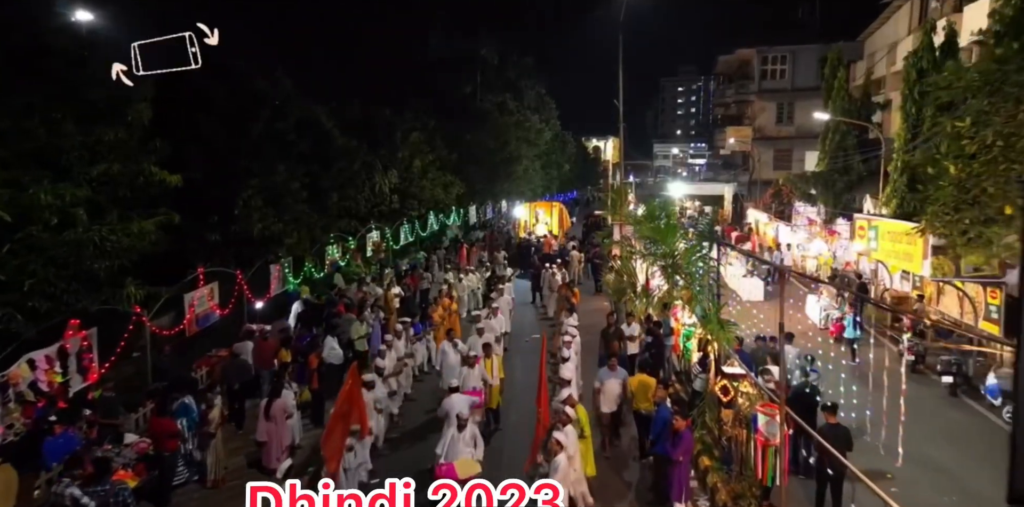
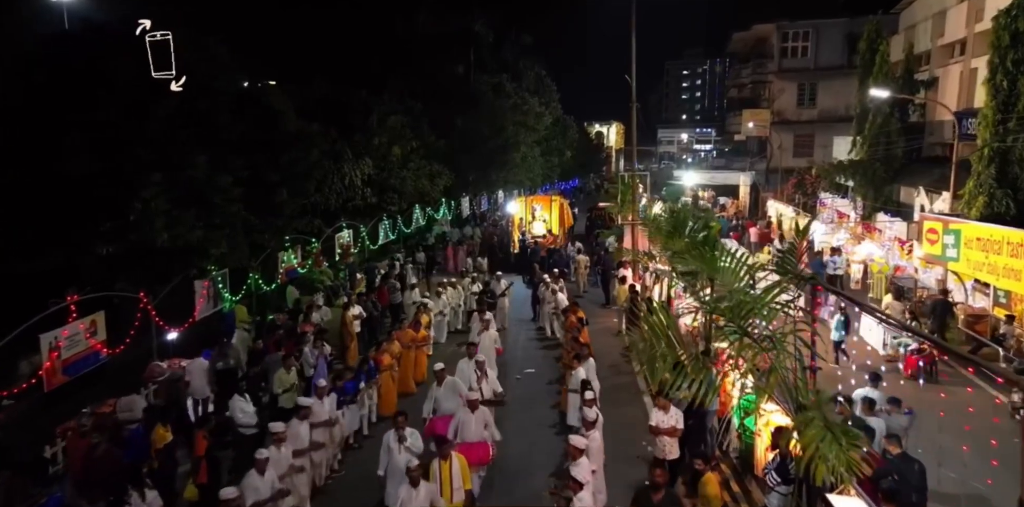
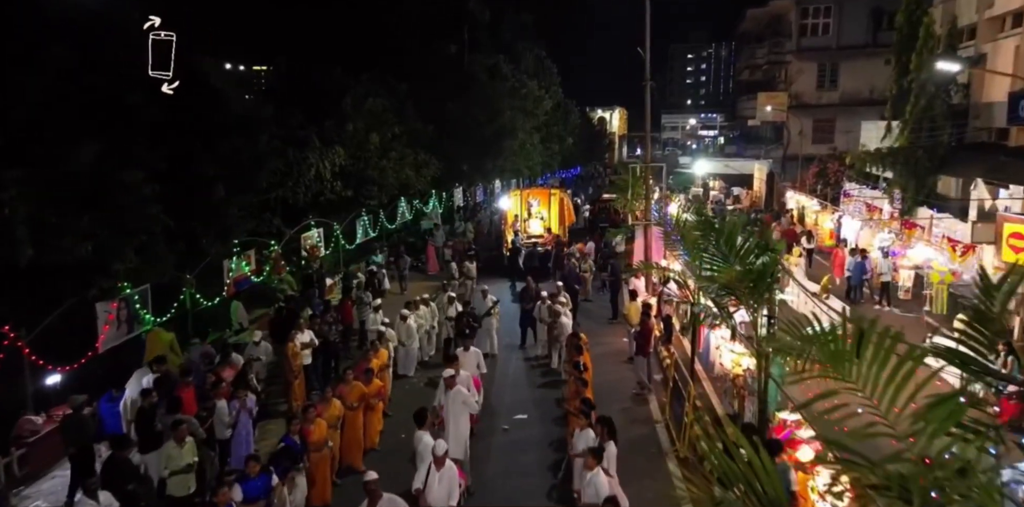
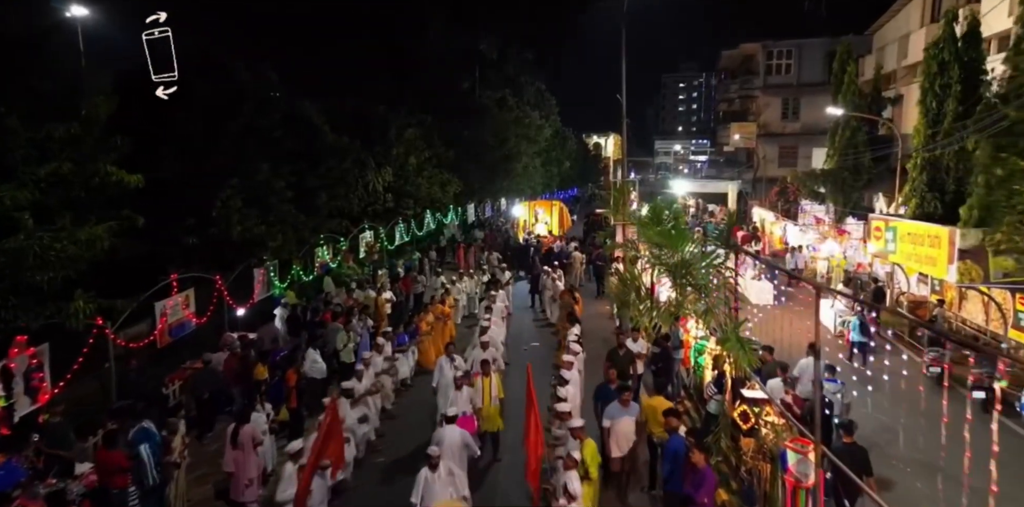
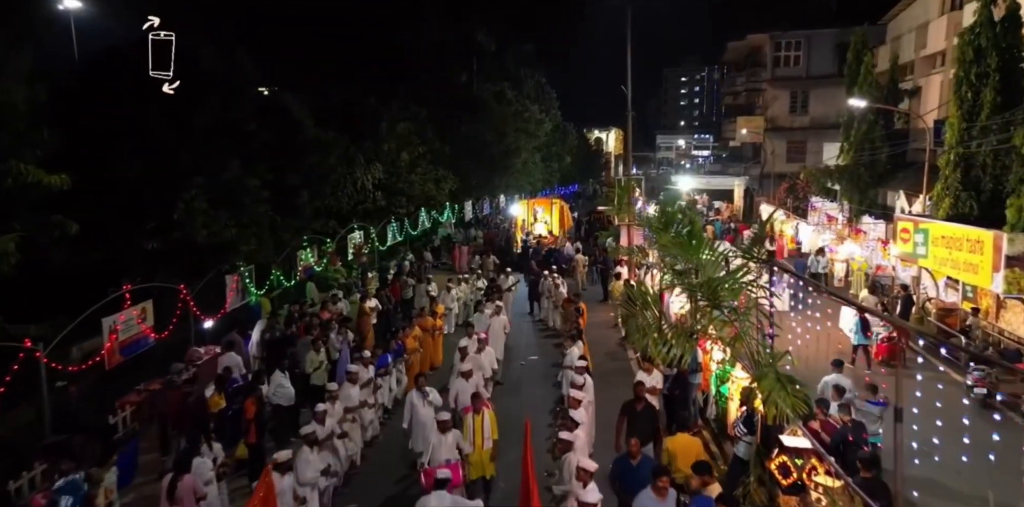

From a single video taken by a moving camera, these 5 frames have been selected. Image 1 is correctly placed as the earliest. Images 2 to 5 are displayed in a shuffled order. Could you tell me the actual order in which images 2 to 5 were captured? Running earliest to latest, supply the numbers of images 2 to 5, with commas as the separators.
4, 5, 2, 3
